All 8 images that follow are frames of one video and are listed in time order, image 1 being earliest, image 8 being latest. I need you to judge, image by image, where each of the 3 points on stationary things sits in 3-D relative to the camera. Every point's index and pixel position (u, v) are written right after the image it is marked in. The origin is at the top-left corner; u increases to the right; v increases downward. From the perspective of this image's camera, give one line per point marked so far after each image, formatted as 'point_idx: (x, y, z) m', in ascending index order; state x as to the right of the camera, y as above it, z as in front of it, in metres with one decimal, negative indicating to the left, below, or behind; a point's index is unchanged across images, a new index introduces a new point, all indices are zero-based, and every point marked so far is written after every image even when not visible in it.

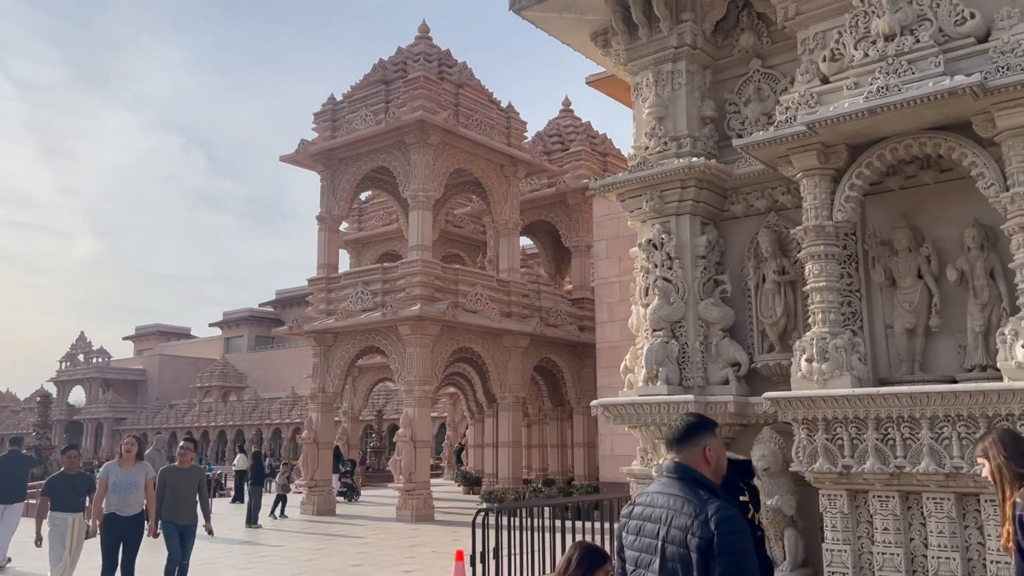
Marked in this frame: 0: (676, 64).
0: (+1.2, +1.7, +6.2) m
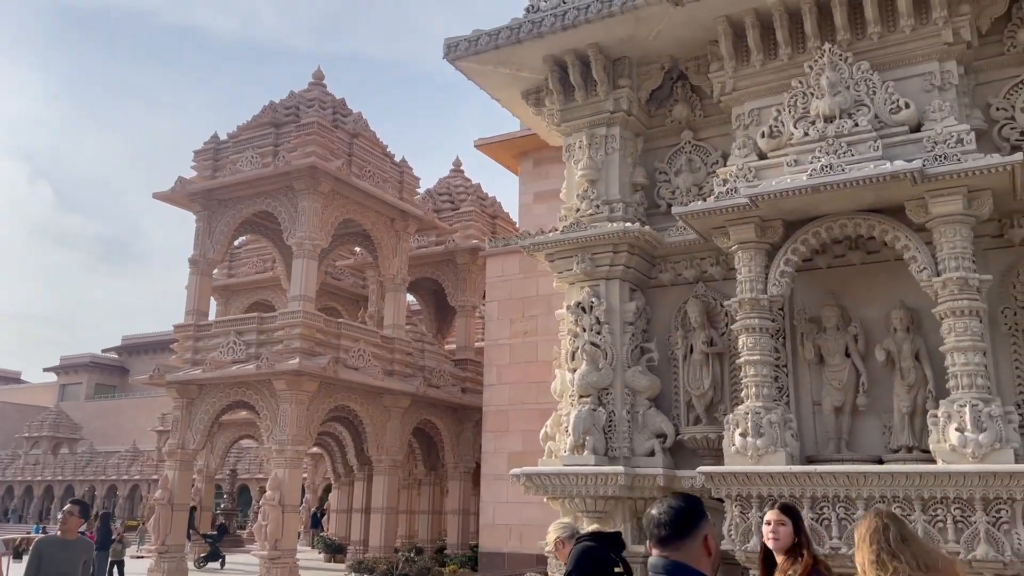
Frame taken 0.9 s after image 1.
0: (+0.7, +1.2, +6.2) m
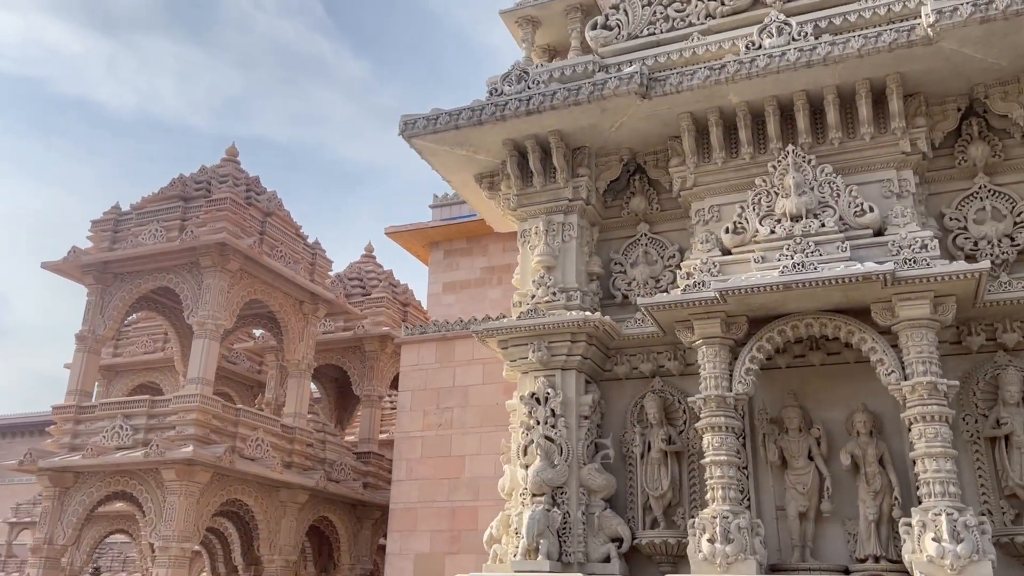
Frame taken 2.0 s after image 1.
0: (+0.4, +0.5, +6.0) m
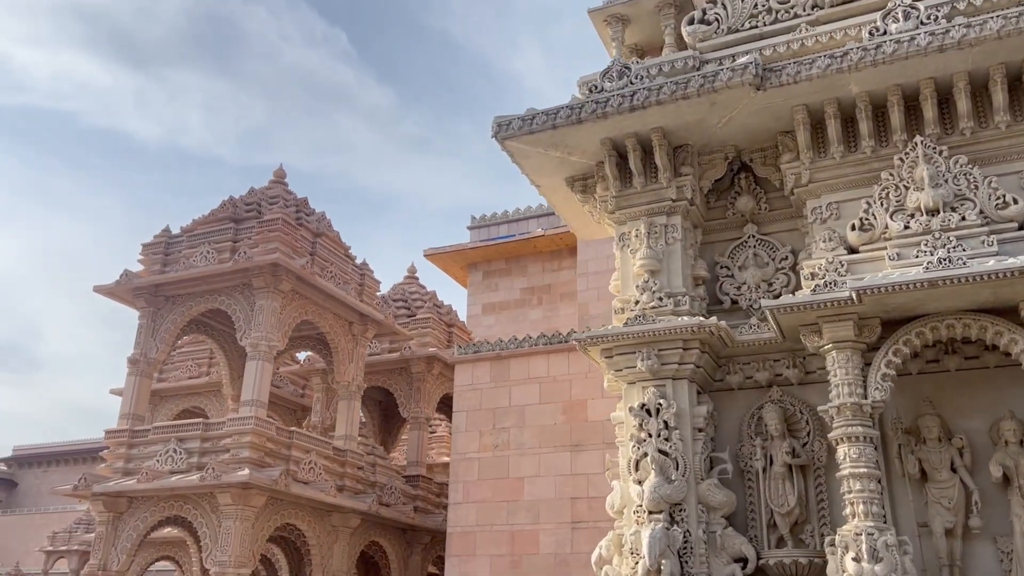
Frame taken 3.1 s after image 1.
0: (+1.1, +0.5, +5.7) m
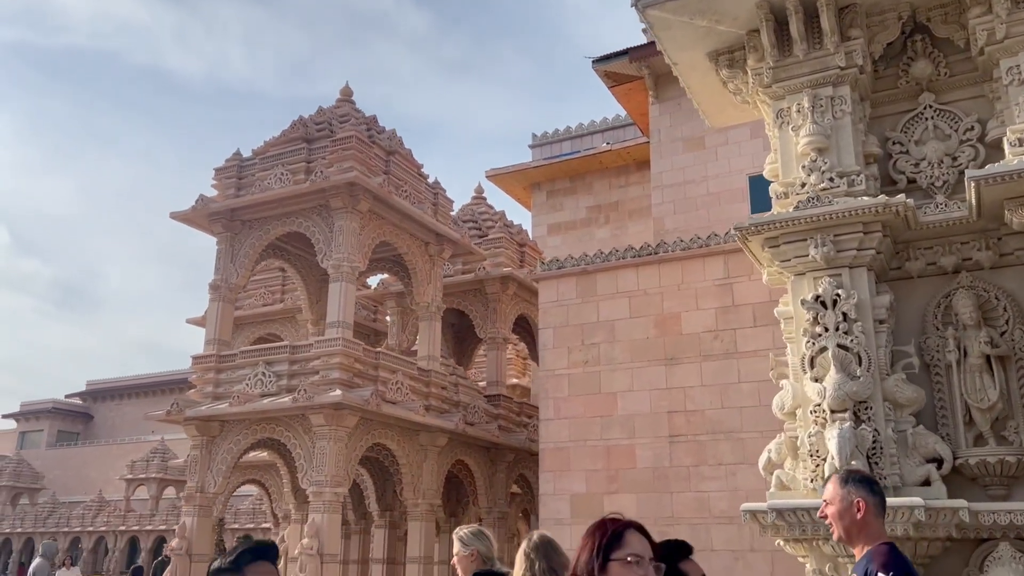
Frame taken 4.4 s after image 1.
0: (+2.0, +1.2, +5.1) m
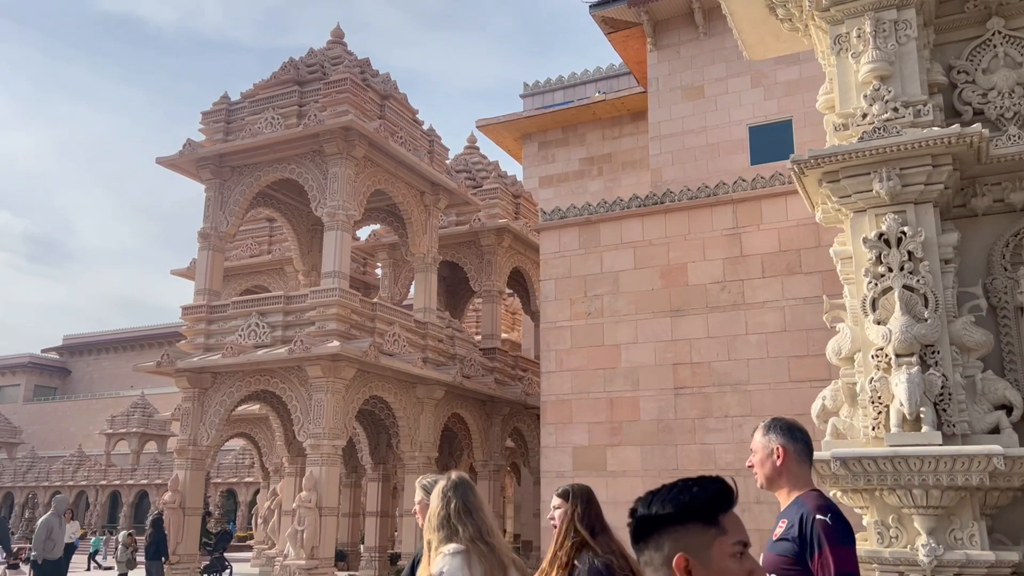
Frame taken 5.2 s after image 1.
0: (+2.2, +1.6, +4.8) m
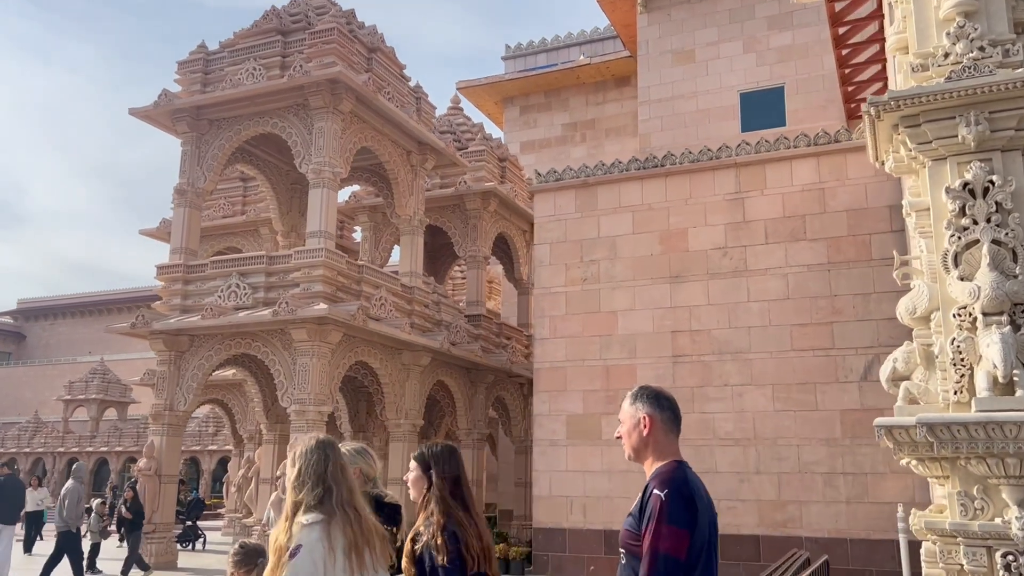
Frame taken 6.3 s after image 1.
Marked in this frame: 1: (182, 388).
0: (+2.5, +1.8, +4.4) m
1: (-5.1, -1.5, +13.0) m
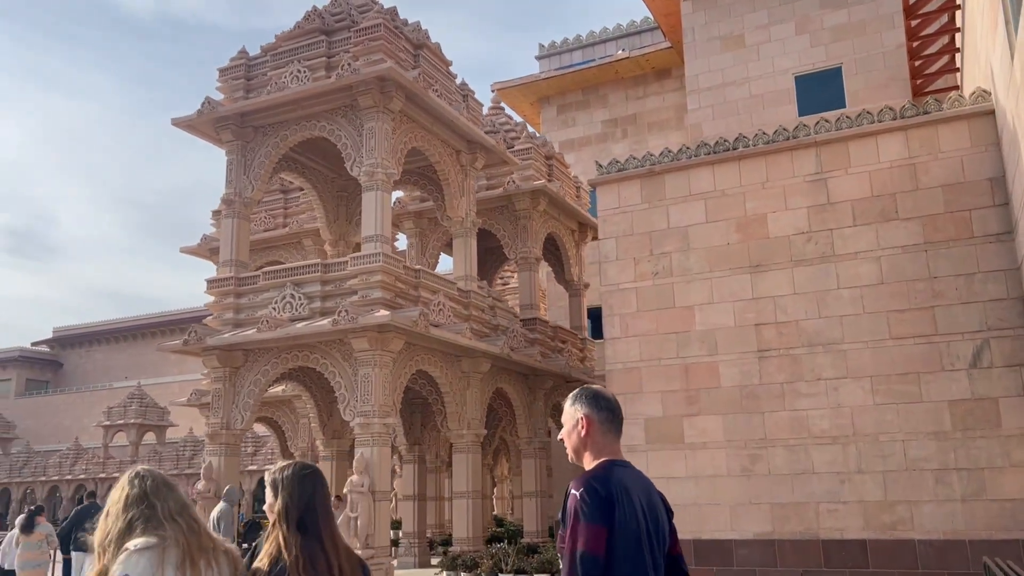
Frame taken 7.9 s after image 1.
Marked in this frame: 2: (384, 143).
0: (+3.1, +2.0, +3.6) m
1: (-4.0, -1.7, +12.5) m
2: (-1.9, +2.1, +12.4) m
